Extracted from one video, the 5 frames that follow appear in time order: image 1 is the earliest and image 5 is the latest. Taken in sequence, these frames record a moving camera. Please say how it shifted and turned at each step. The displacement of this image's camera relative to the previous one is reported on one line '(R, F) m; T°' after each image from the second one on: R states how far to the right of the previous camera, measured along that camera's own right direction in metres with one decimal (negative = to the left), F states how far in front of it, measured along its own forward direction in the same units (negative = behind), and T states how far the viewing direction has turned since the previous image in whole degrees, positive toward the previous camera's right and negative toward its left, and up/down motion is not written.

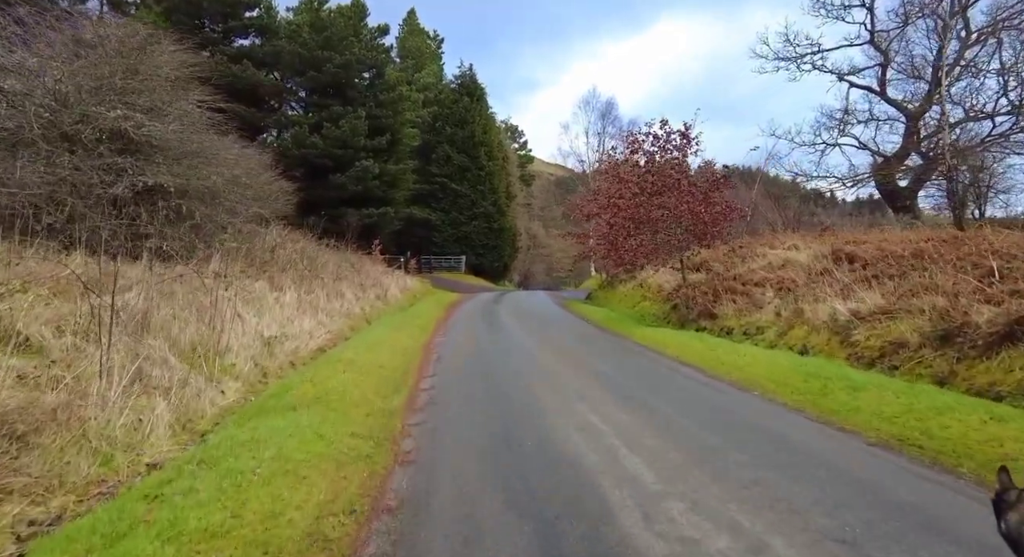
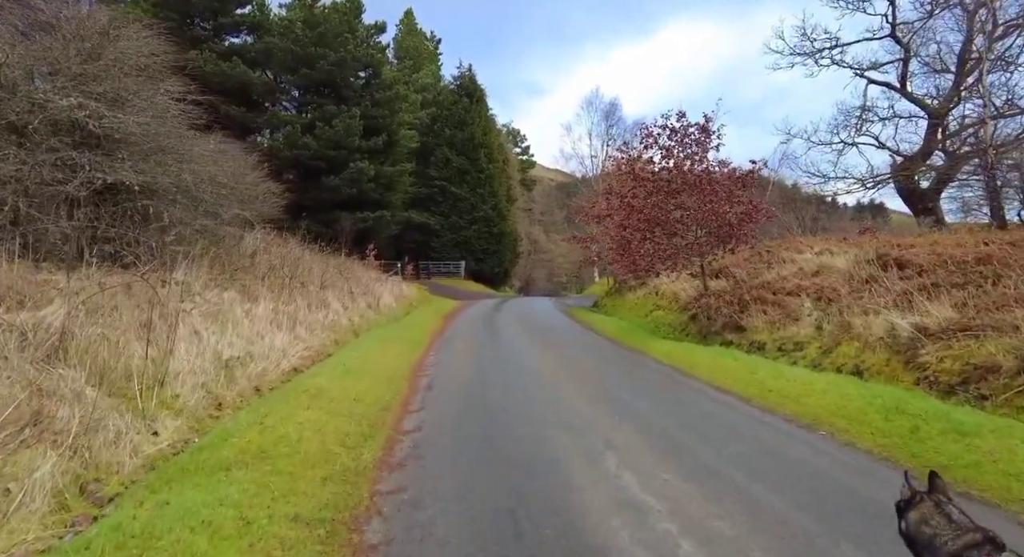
(-0.1, +1.7) m; 0°
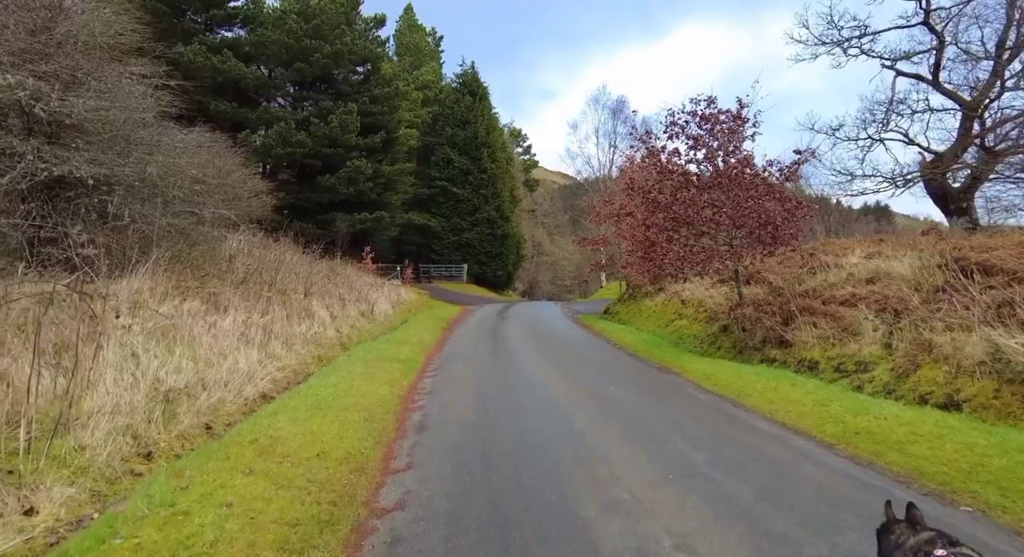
(-0.1, +2.0) m; 0°
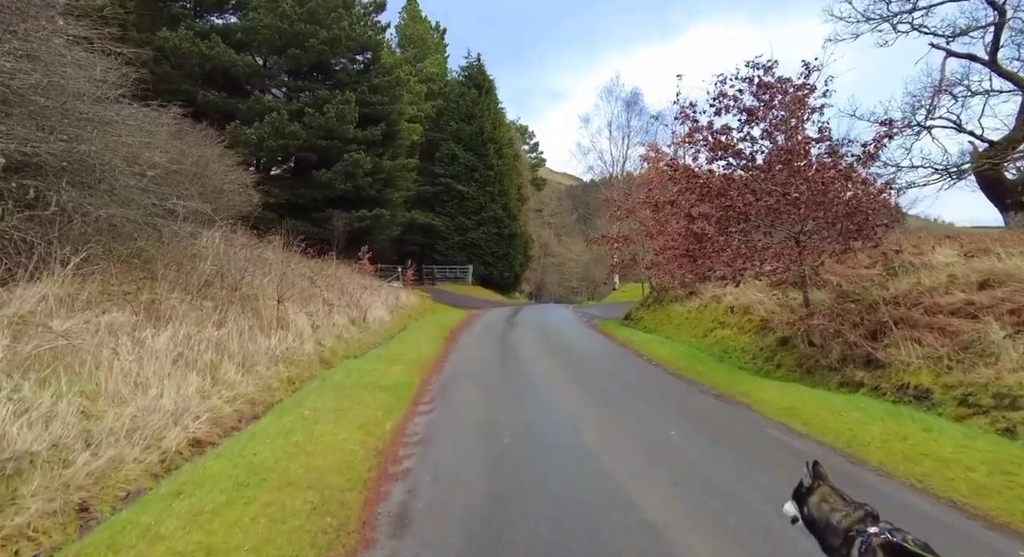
(-0.2, +2.7) m; 0°
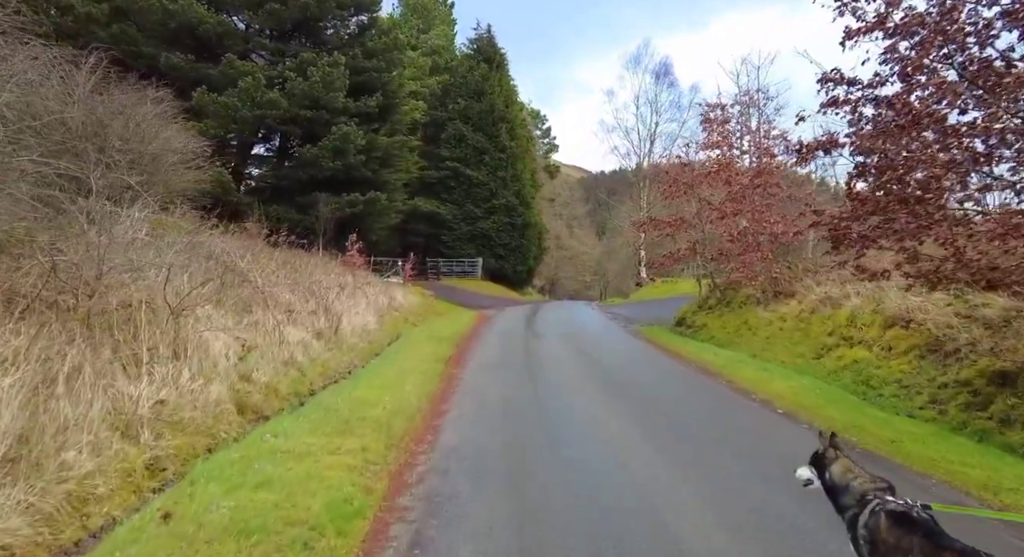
(-0.4, +5.4) m; -1°
